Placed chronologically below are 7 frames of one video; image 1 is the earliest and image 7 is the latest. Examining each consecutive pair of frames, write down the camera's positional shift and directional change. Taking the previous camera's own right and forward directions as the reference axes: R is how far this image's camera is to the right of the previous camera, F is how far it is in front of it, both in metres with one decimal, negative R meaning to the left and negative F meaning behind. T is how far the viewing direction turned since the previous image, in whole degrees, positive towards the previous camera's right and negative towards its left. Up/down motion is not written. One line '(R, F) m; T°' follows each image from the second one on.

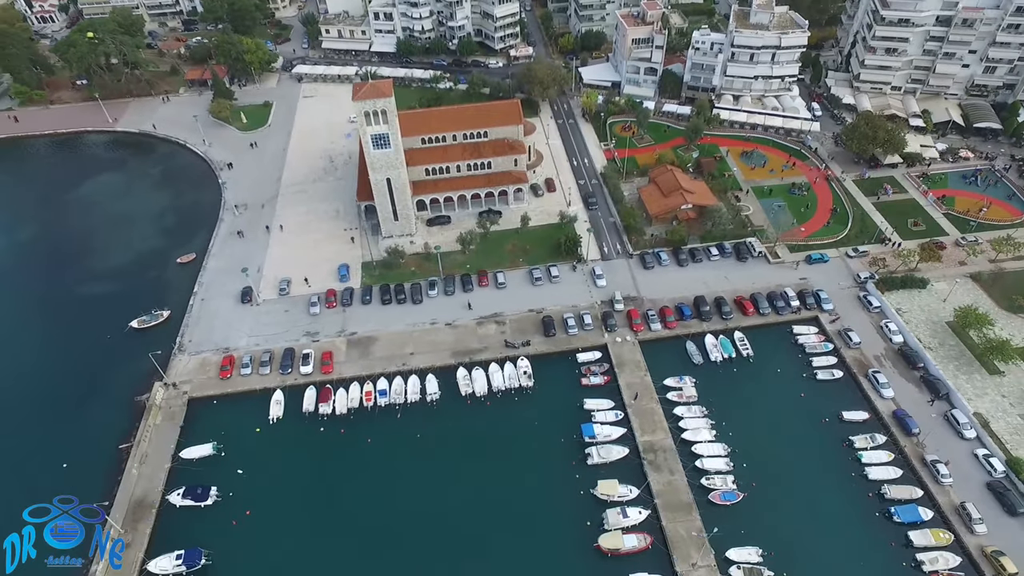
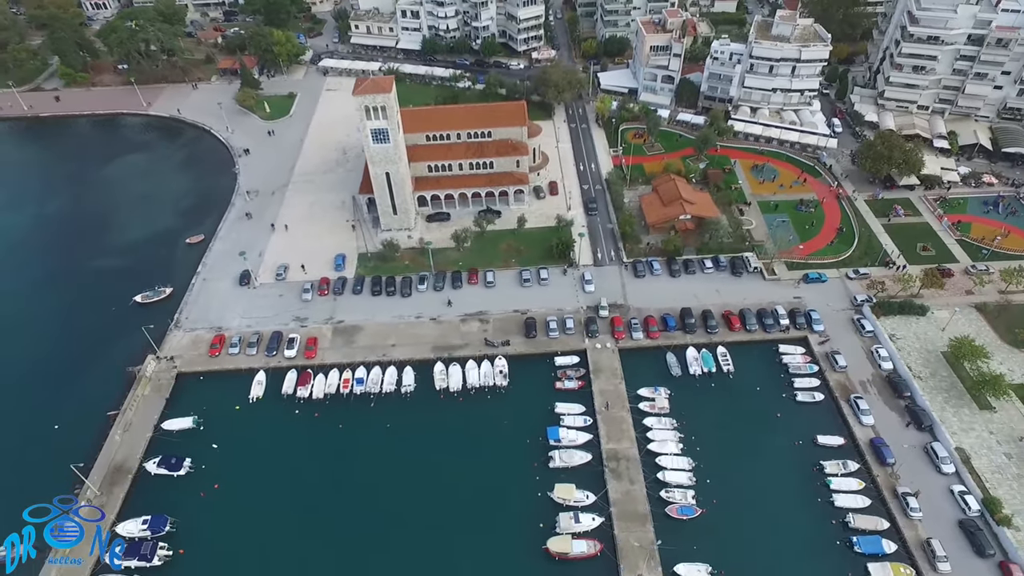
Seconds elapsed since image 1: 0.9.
(+6.1, -0.3) m; -4°
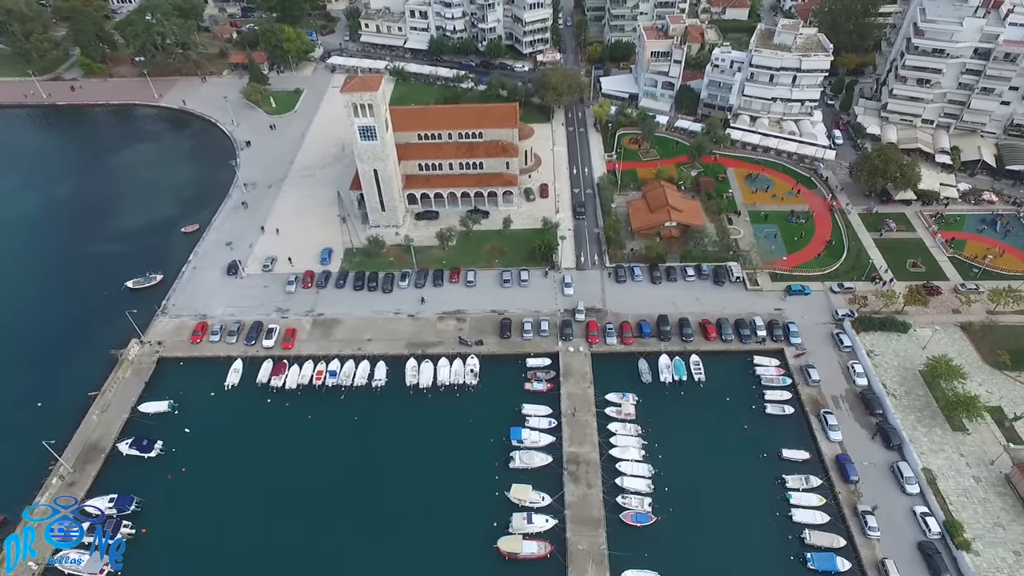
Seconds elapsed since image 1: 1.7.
(+5.2, -0.3) m; -2°
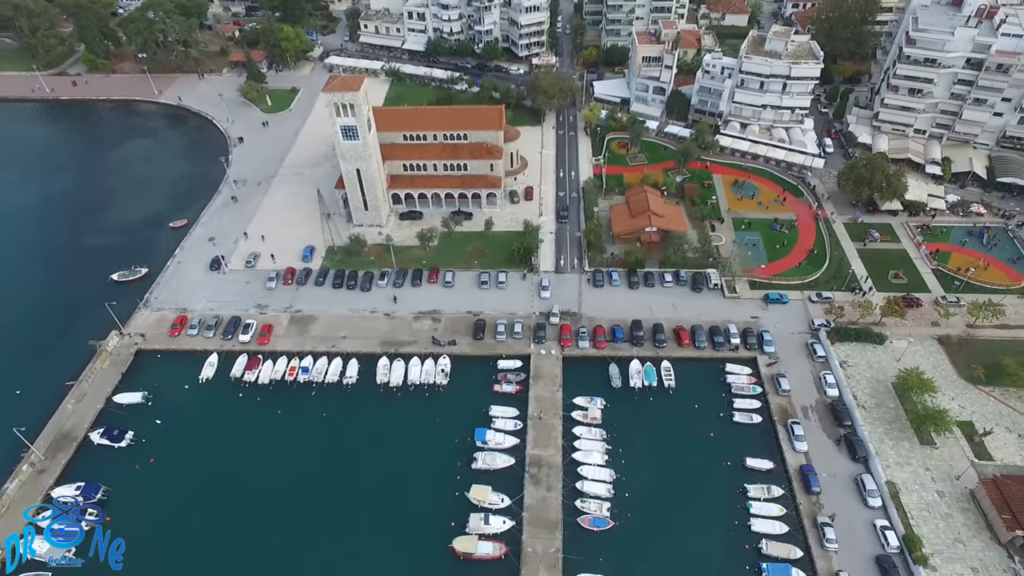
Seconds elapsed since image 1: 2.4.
(+4.3, -0.2) m; -1°
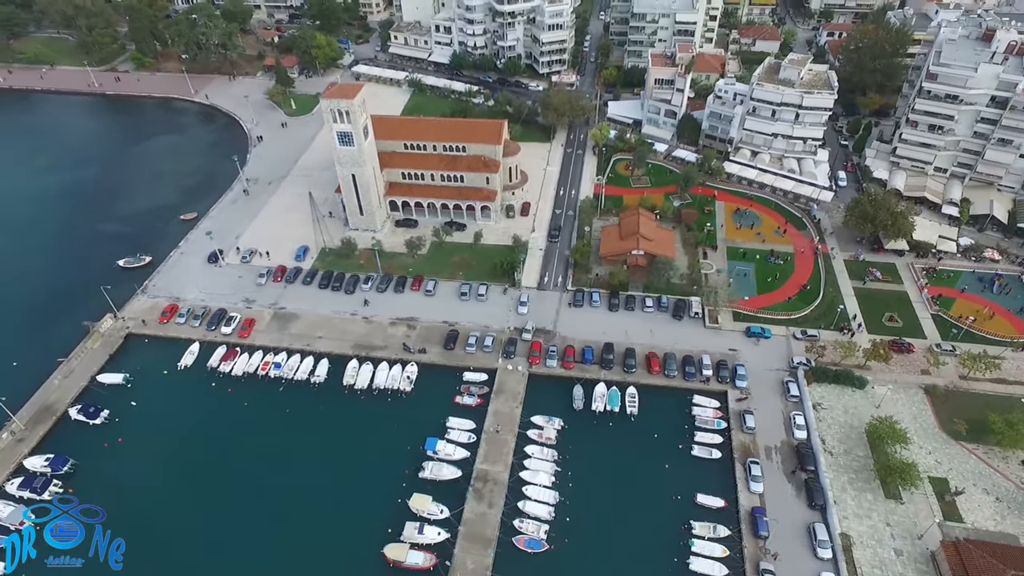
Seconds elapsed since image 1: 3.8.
(+8.1, +0.2) m; -4°
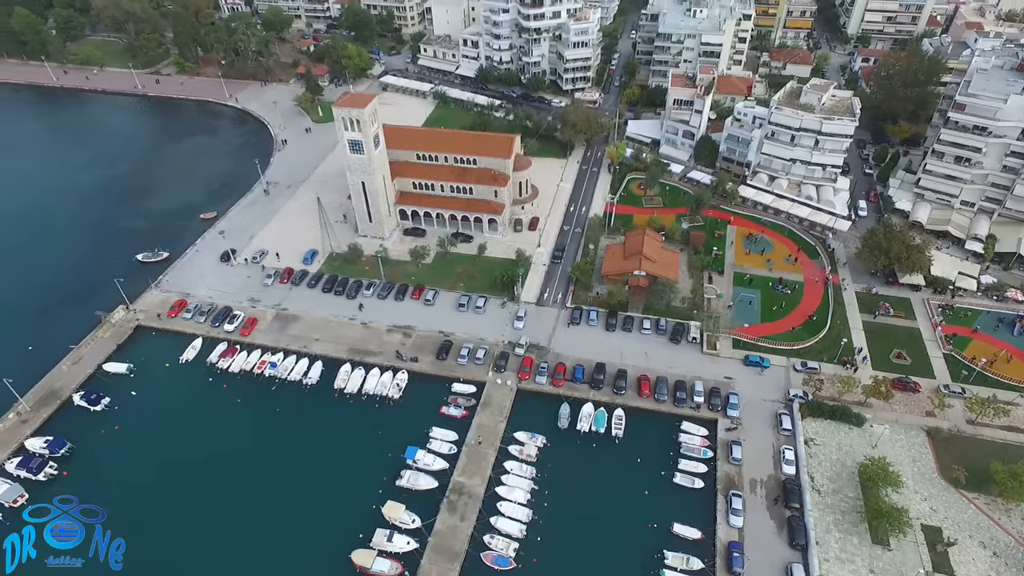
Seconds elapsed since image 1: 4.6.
(+4.6, +0.2) m; -3°
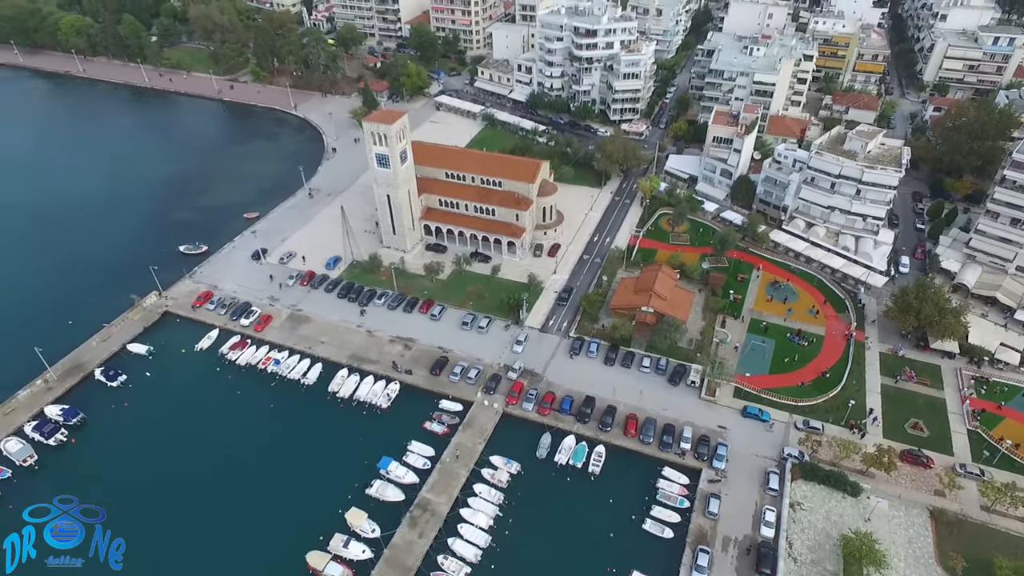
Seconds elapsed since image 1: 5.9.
(+7.7, +0.3) m; -7°
